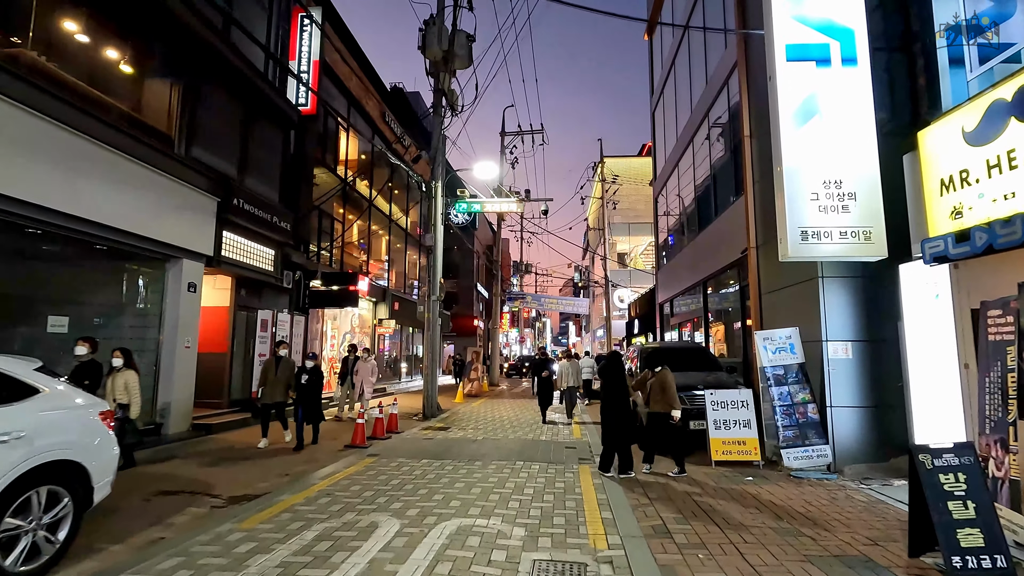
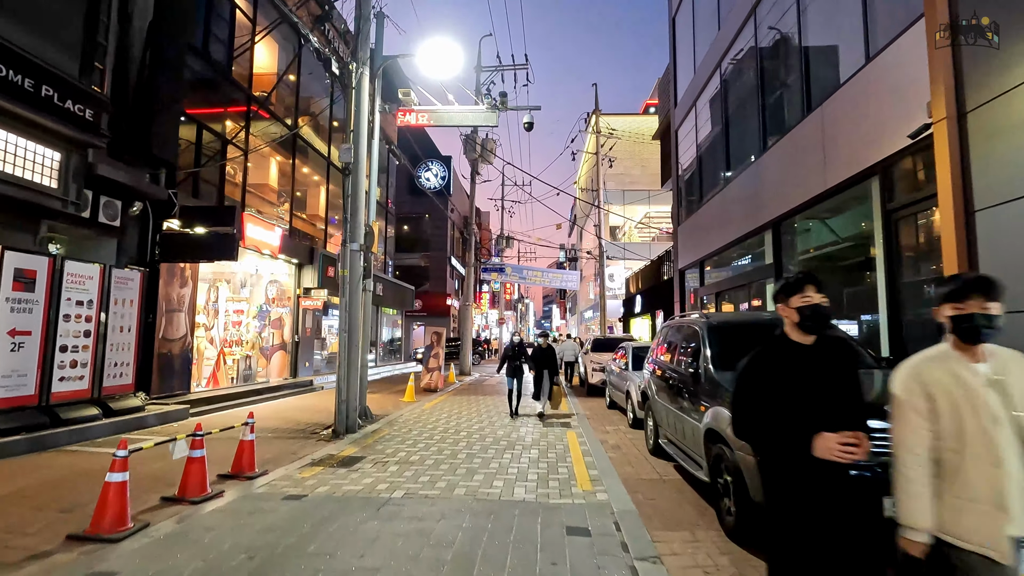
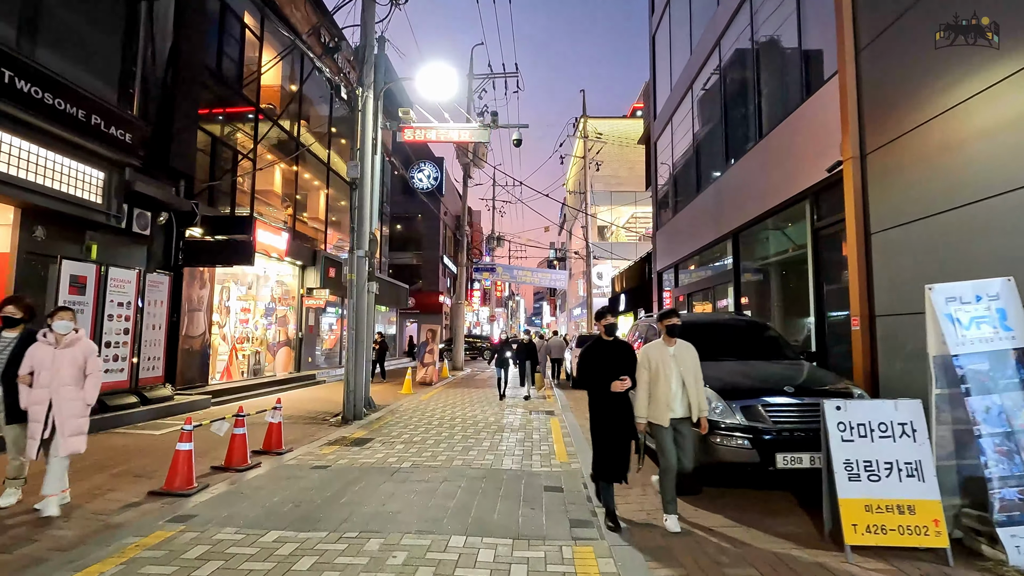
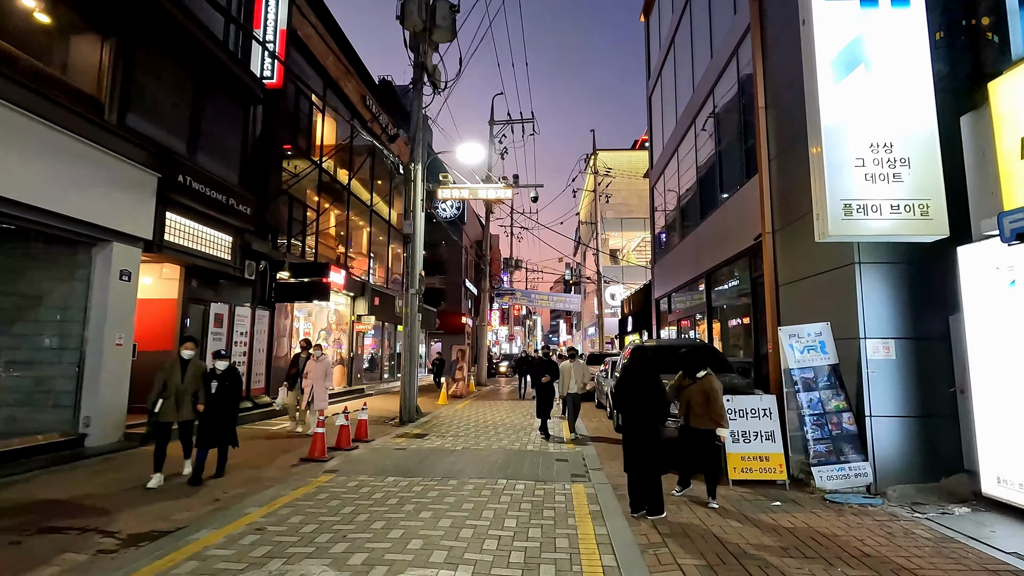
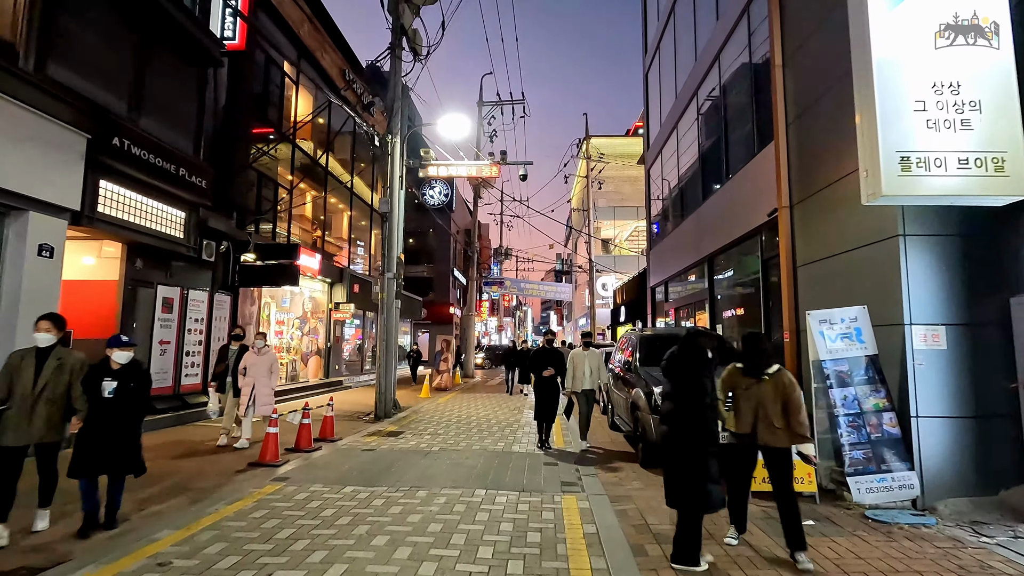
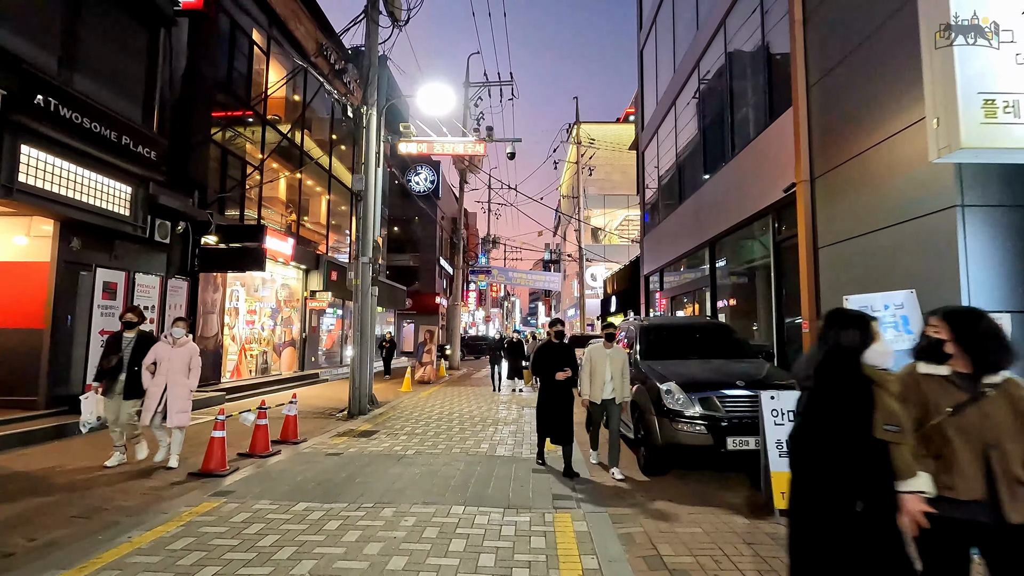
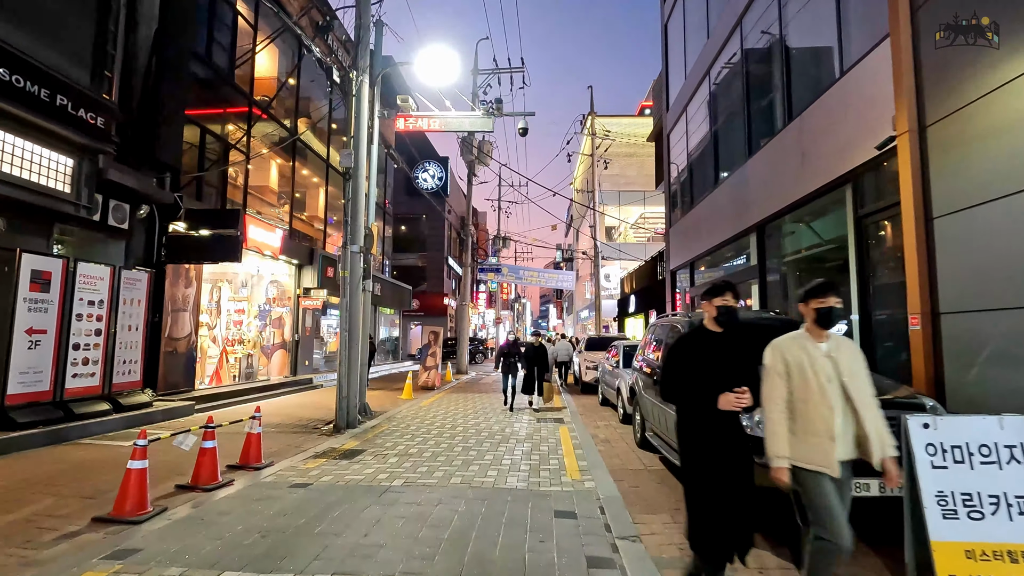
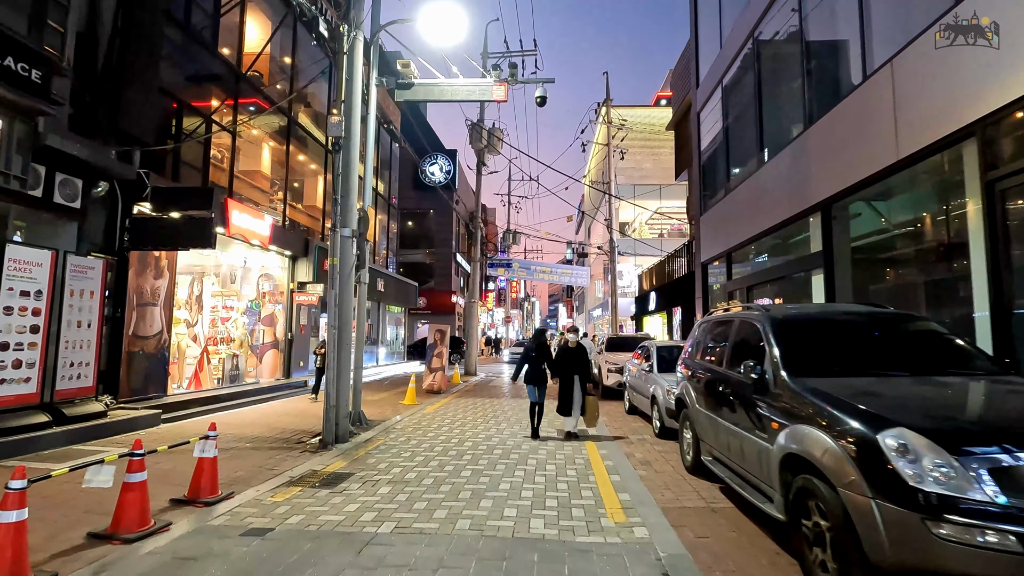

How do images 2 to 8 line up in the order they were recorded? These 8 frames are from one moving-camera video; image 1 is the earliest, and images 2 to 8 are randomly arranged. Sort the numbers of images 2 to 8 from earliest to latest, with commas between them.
4, 5, 6, 3, 7, 2, 8
